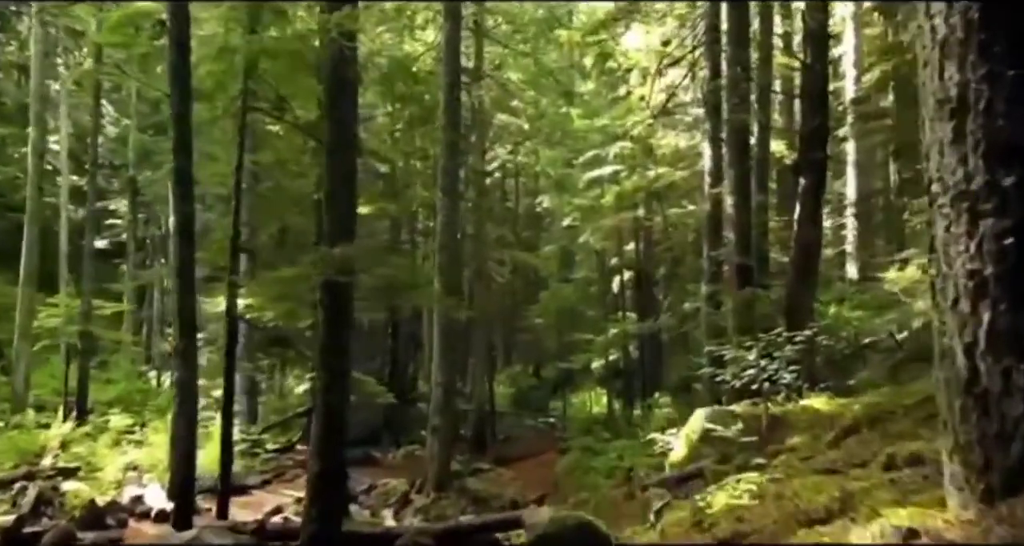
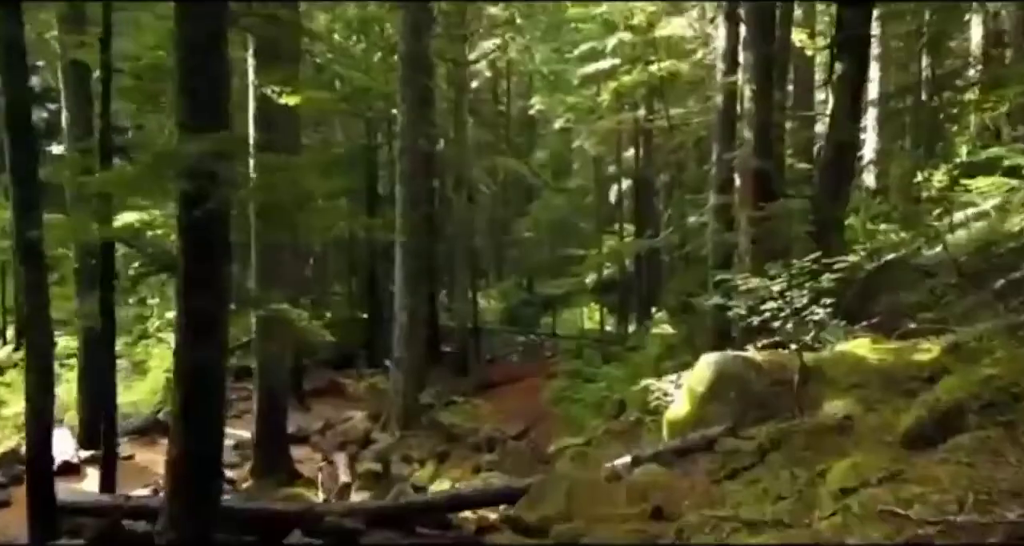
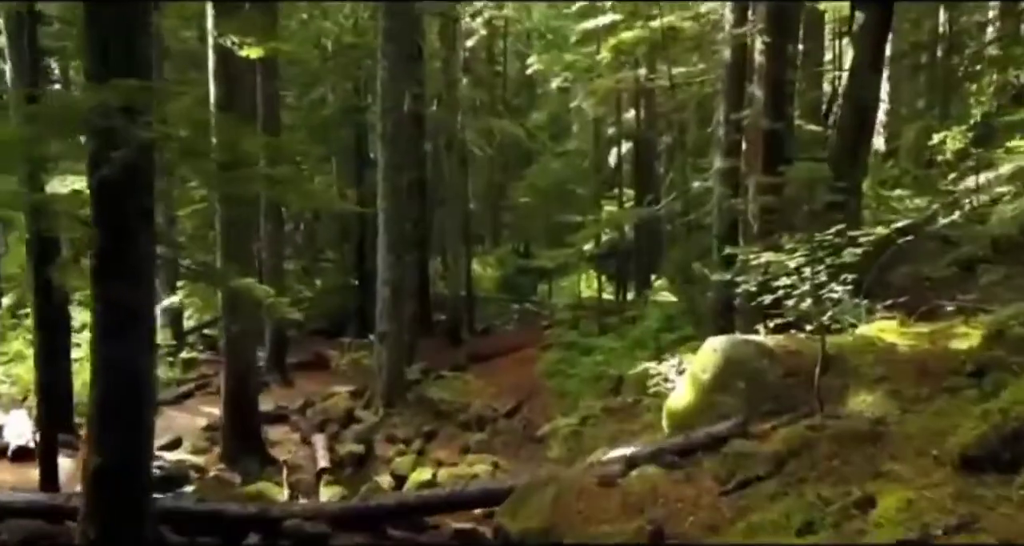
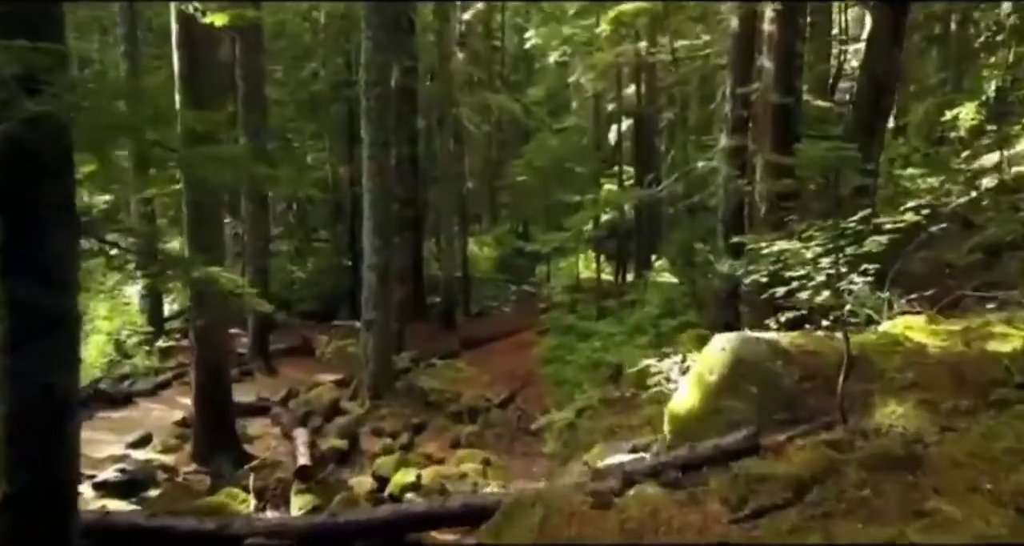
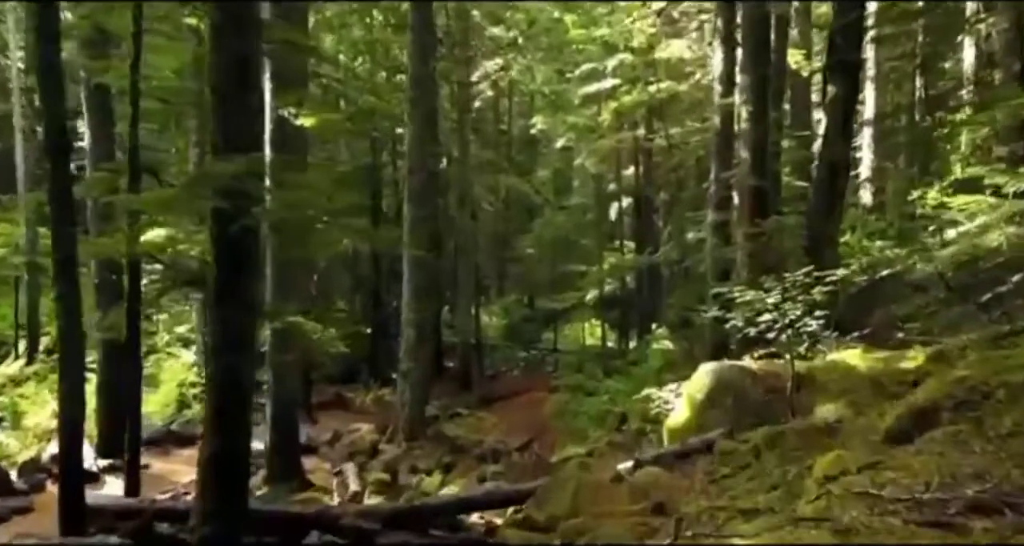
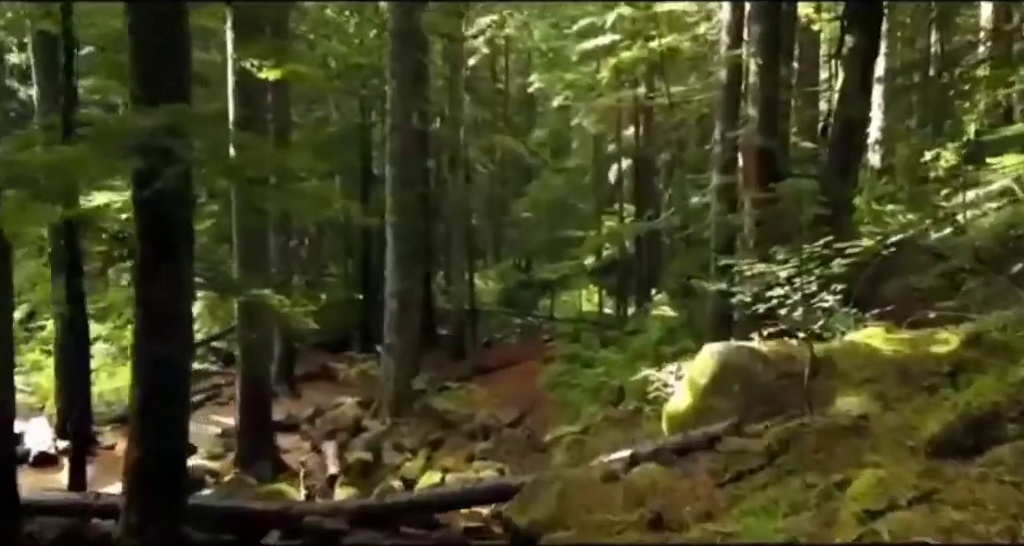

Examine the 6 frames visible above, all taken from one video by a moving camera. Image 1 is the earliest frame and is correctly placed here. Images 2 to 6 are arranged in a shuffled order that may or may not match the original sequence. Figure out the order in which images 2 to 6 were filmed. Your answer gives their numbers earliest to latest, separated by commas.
5, 2, 6, 3, 4
